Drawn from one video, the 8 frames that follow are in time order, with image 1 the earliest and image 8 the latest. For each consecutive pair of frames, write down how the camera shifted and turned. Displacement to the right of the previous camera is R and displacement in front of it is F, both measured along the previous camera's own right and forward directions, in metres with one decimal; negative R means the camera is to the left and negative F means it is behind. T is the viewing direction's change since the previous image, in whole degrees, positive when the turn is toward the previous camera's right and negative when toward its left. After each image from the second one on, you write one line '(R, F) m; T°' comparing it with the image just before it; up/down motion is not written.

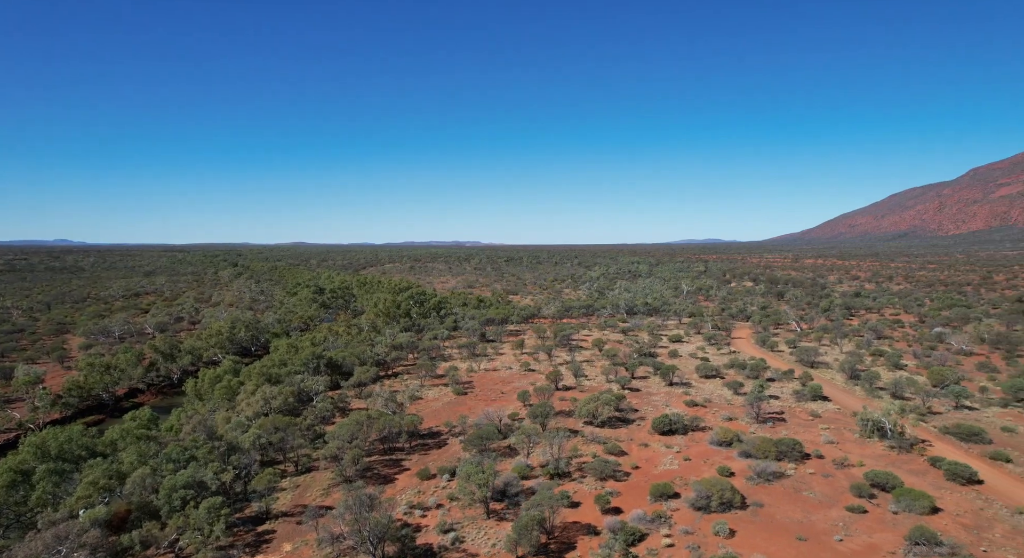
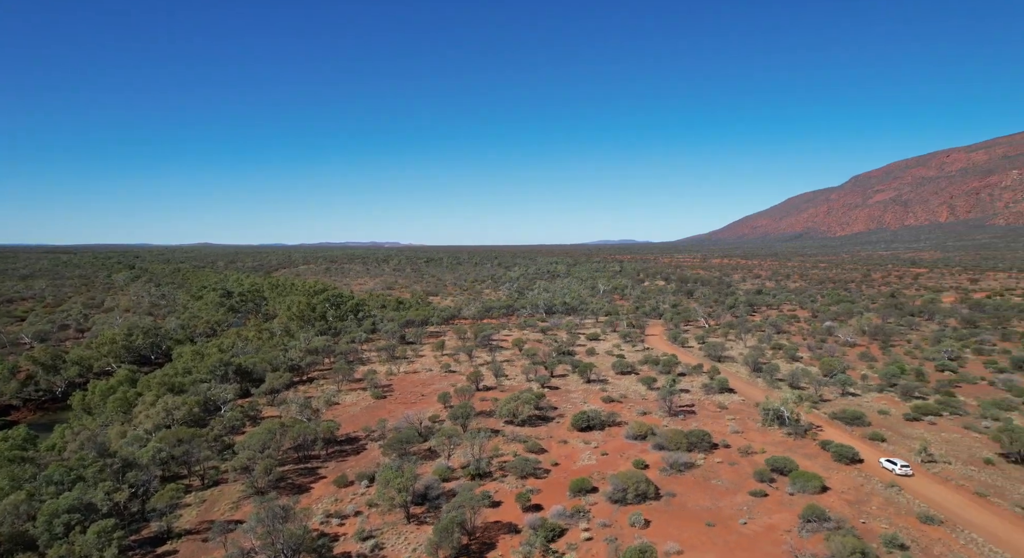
(0.0, -1.3) m; +7°
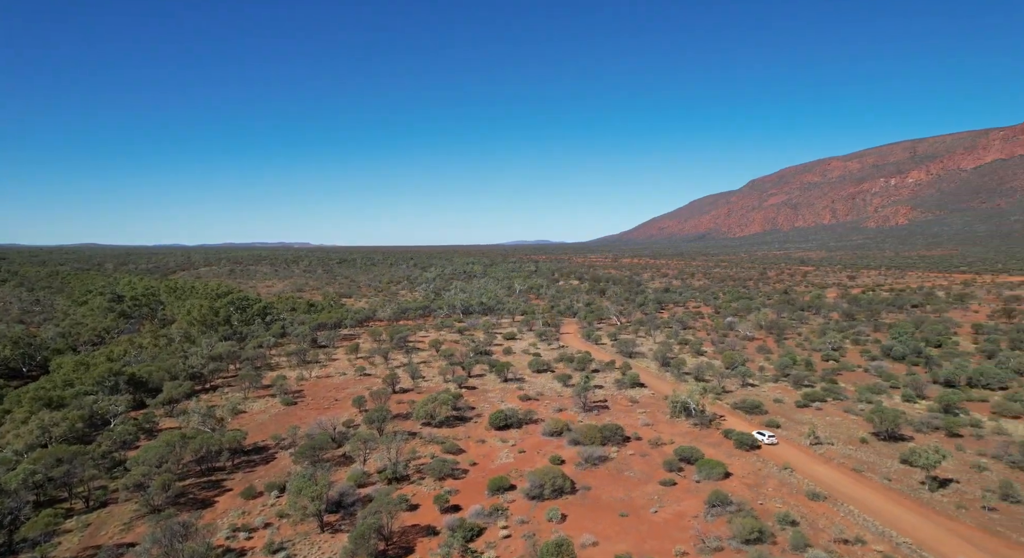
(-0.1, -0.8) m; +7°
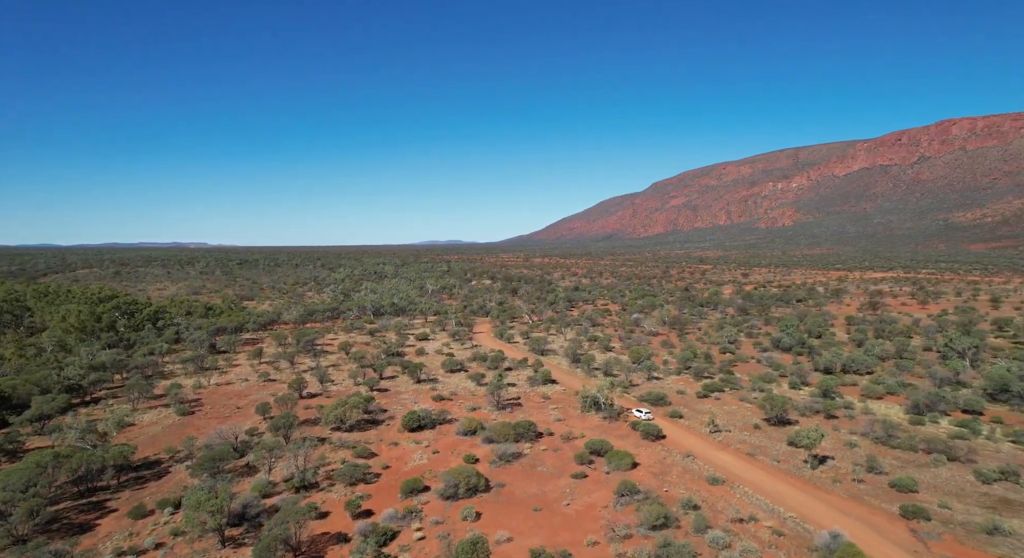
(-0.1, -0.5) m; +8°
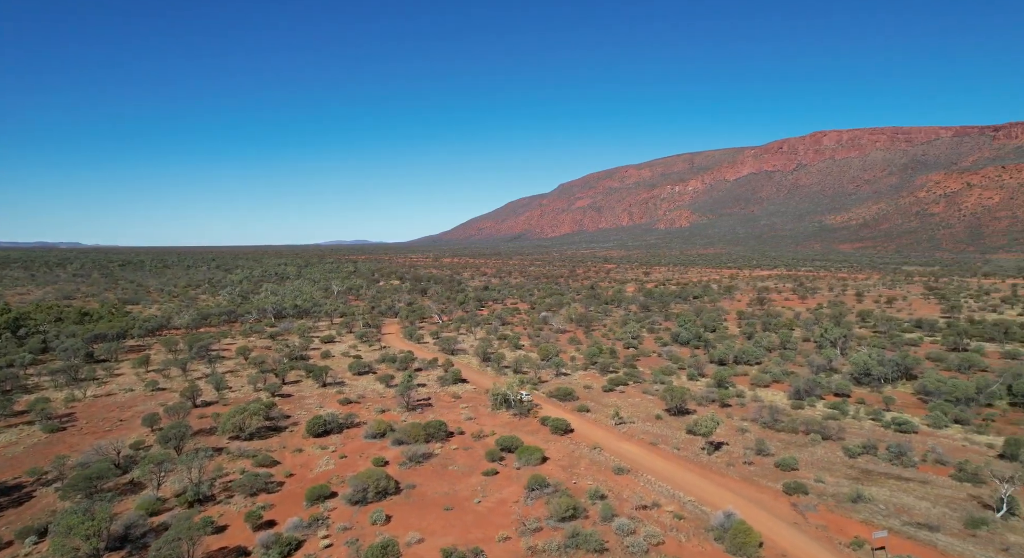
(-0.2, -0.6) m; +8°
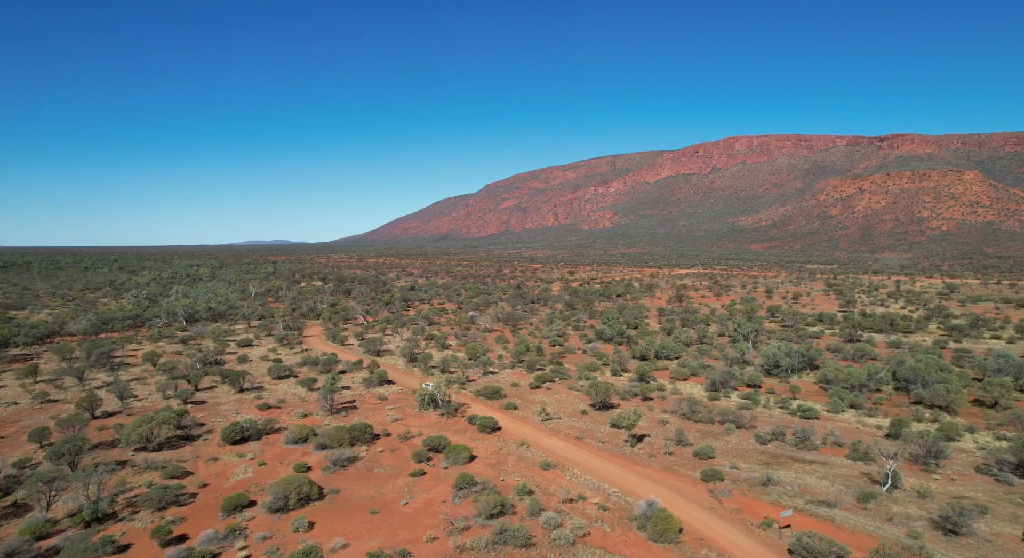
(-0.2, -0.4) m; +7°
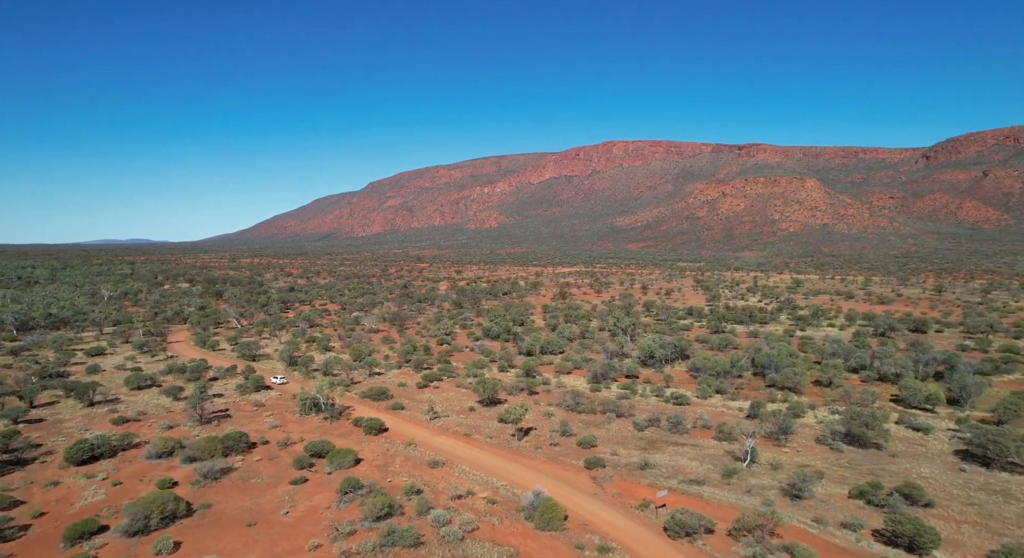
(-0.3, -0.4) m; +10°
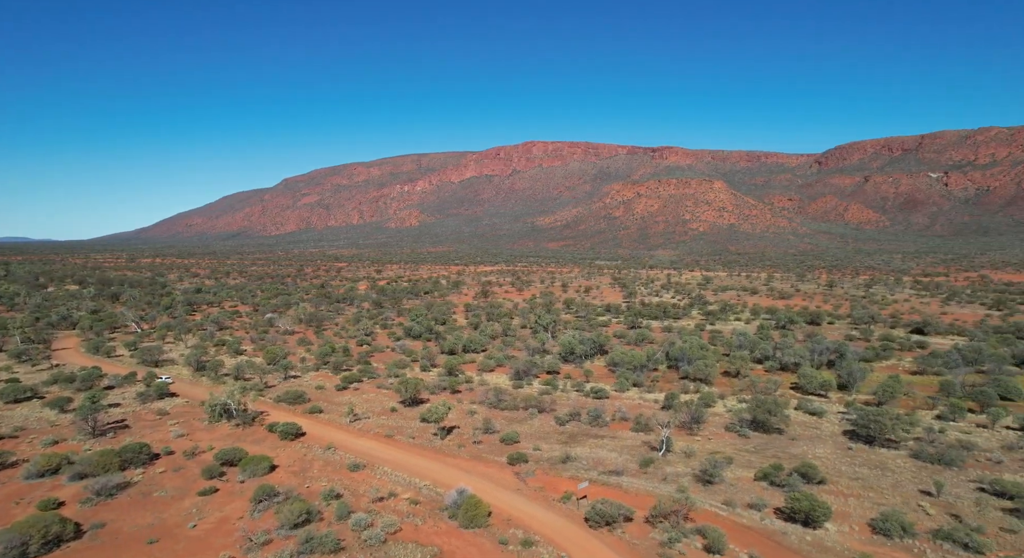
(-0.2, -0.2) m; +7°
